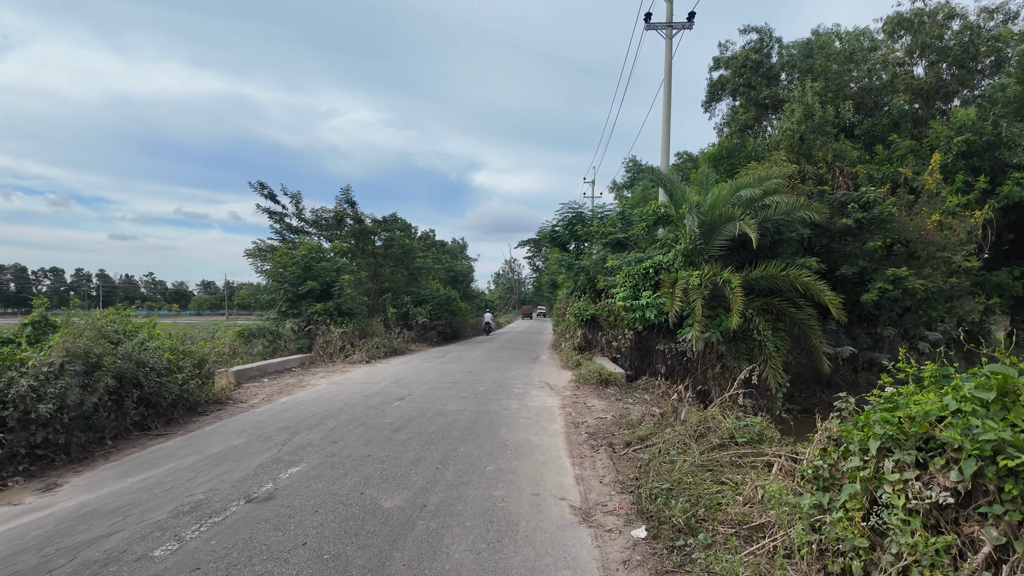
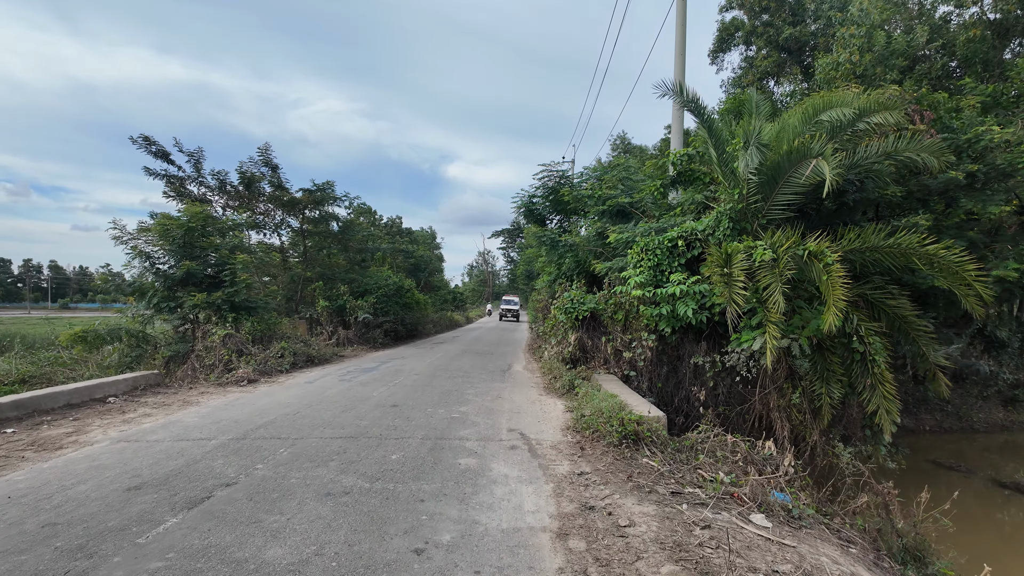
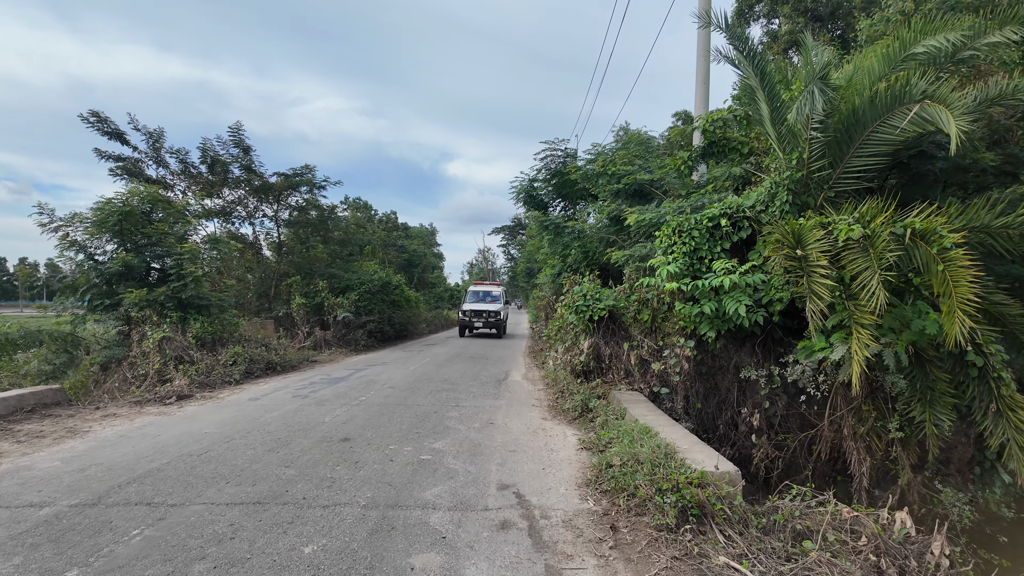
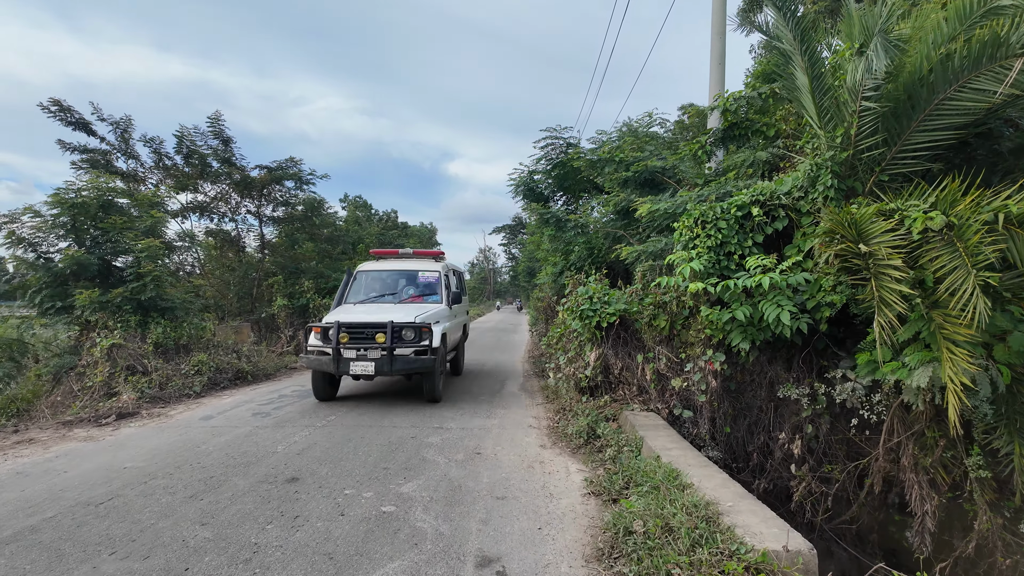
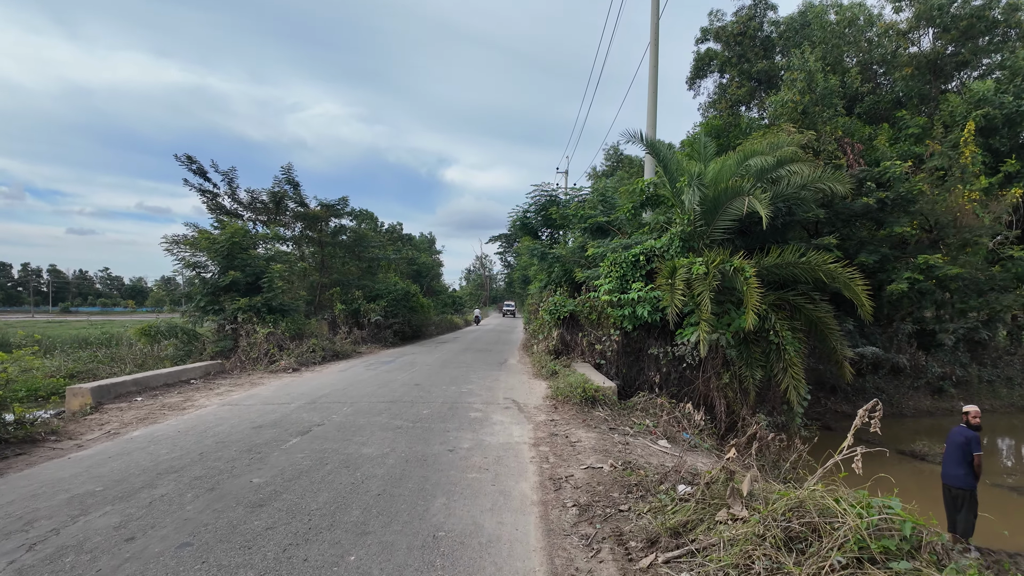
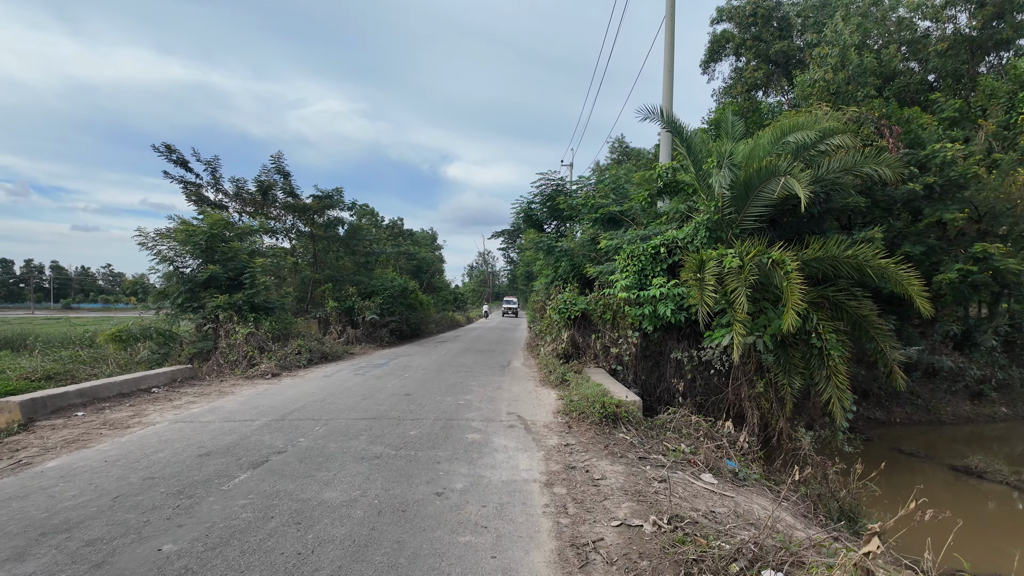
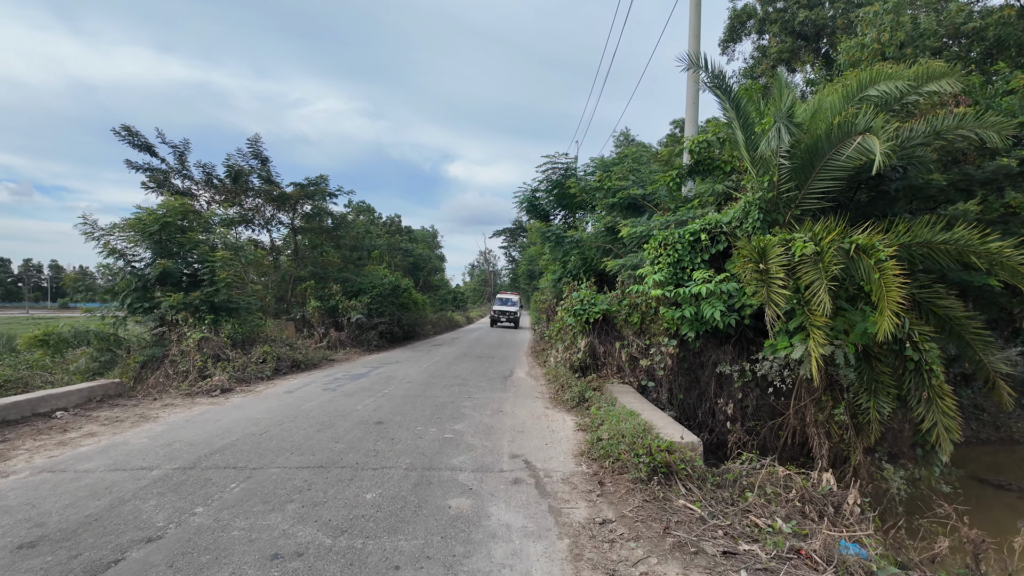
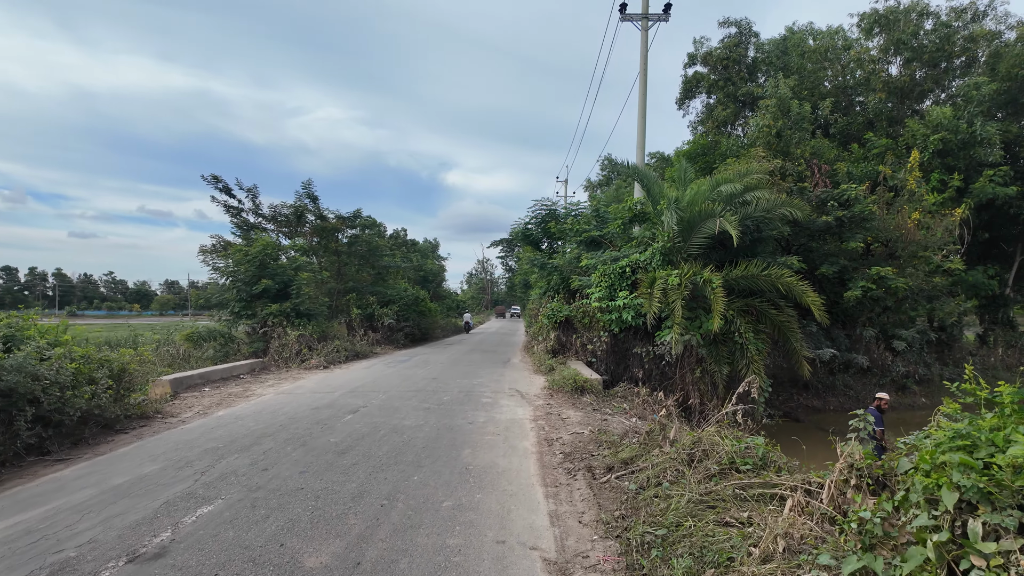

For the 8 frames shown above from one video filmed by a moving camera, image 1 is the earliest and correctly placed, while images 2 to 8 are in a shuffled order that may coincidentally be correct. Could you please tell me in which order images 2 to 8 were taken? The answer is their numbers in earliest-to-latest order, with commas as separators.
8, 5, 6, 2, 7, 3, 4
